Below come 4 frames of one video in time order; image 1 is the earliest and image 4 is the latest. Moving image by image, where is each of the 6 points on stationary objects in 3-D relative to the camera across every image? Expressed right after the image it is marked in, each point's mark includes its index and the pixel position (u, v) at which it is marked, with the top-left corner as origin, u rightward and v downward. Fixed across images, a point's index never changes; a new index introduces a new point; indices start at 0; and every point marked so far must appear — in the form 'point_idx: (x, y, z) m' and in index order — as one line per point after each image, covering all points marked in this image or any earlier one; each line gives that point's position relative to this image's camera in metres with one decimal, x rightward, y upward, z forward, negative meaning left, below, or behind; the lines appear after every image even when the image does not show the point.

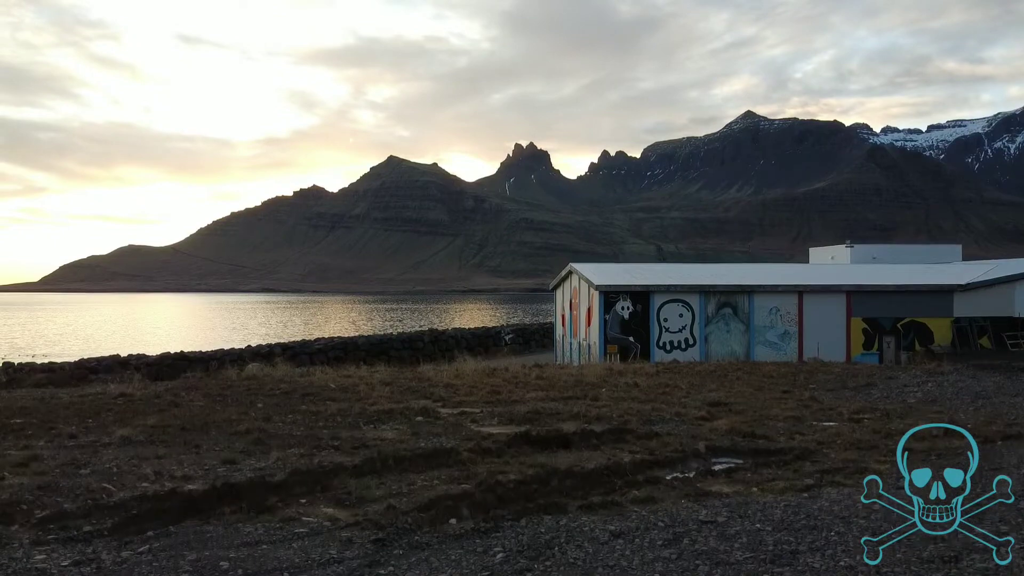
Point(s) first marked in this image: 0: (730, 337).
0: (+5.8, -1.3, +19.7) m
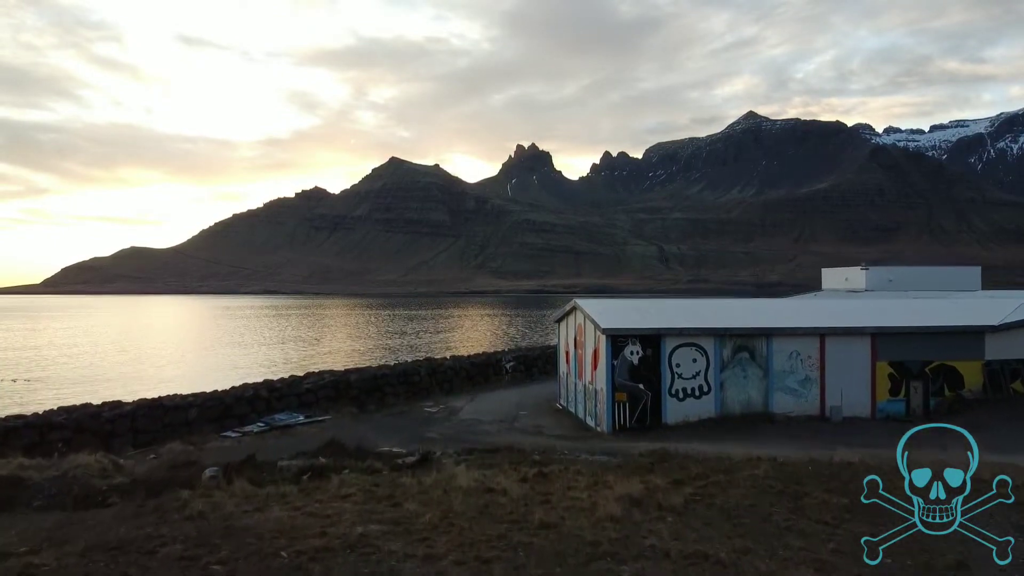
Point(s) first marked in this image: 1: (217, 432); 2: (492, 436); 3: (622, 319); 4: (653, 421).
0: (+5.8, -2.4, +18.4) m
1: (-7.6, -3.8, +19.1) m
2: (-0.5, -3.7, +18.7) m
3: (+2.8, -0.8, +19.0) m
4: (+3.5, -3.3, +18.0) m
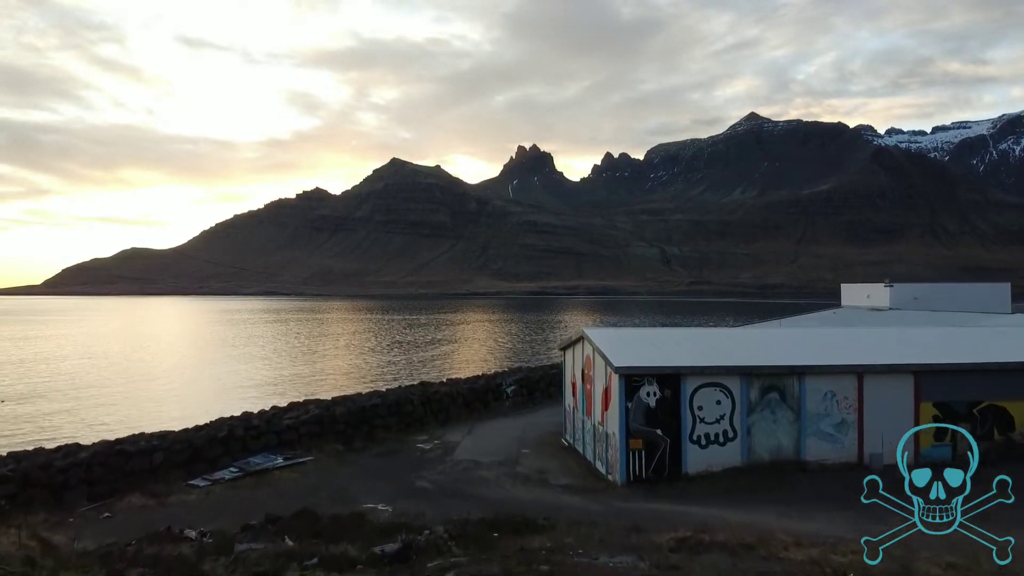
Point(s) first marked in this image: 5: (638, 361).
0: (+5.9, -3.1, +16.4) m
1: (-7.6, -4.5, +17.1) m
2: (-0.5, -4.4, +16.7) m
3: (+2.8, -1.5, +17.0) m
4: (+3.5, -4.0, +16.0) m
5: (+2.8, -1.6, +16.4) m
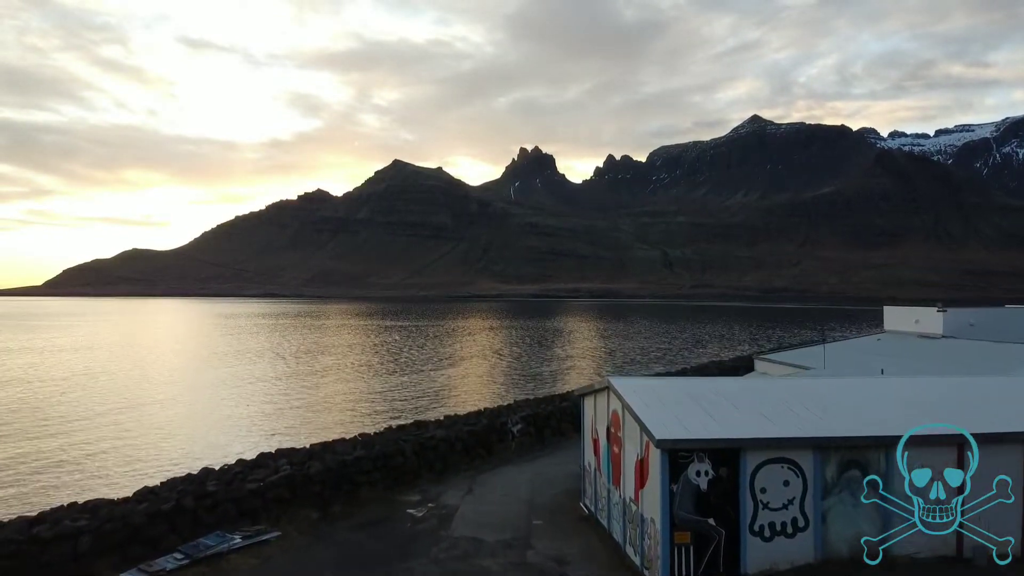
0: (+6.1, -4.0, +13.0) m
1: (-7.4, -5.3, +13.7) m
2: (-0.3, -5.3, +13.3) m
3: (+3.0, -2.4, +13.6) m
4: (+3.7, -4.8, +12.6) m
5: (+3.0, -2.5, +12.9) m
